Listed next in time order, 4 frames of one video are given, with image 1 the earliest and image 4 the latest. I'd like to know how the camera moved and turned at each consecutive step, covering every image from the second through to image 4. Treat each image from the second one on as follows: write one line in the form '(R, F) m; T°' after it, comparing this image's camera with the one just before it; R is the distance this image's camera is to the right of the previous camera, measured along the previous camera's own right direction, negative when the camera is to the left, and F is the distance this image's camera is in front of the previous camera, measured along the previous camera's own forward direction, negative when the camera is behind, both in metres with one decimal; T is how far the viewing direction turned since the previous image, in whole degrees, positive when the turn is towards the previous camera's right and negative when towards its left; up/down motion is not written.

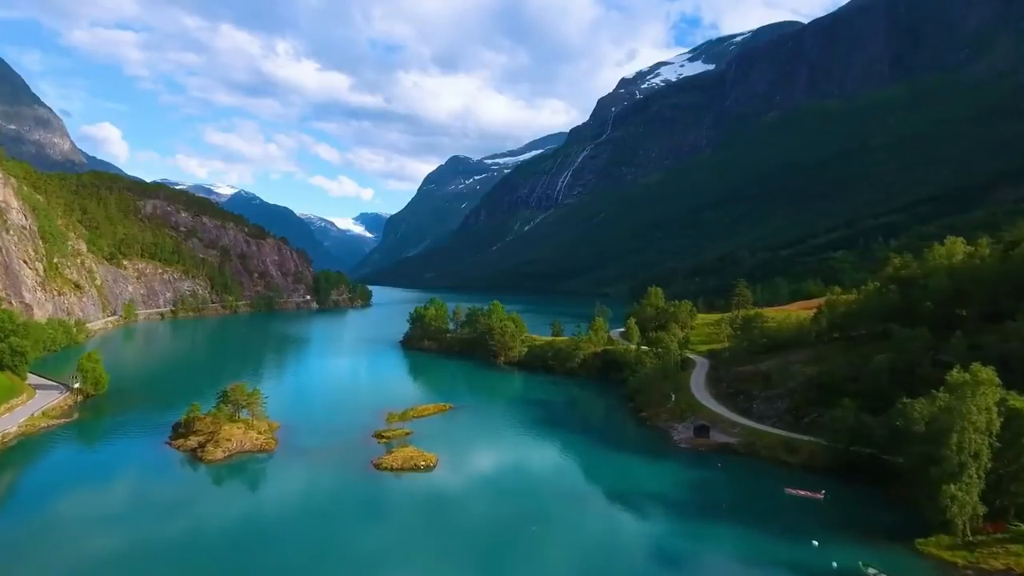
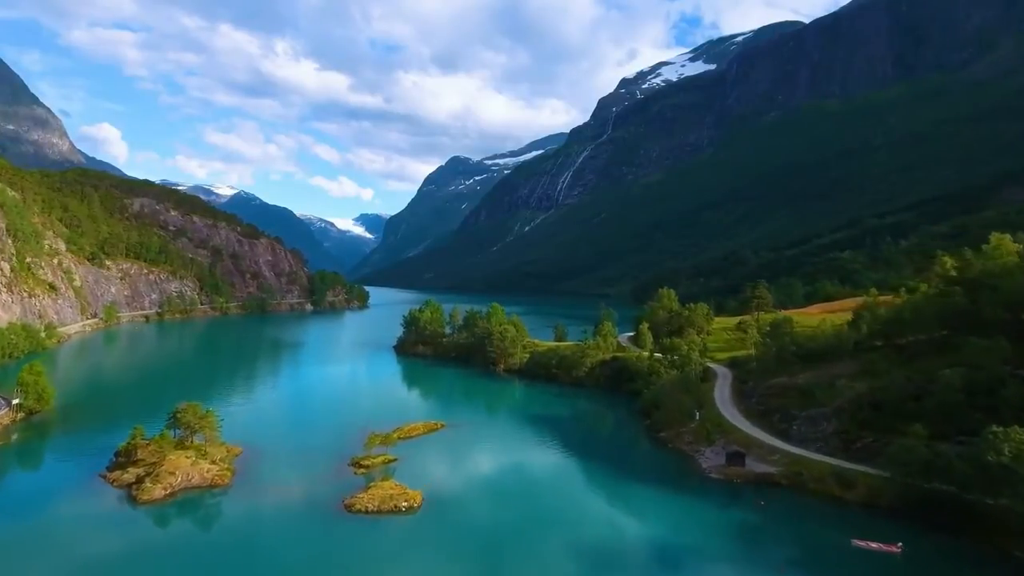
(-0.1, +7.3) m; 0°
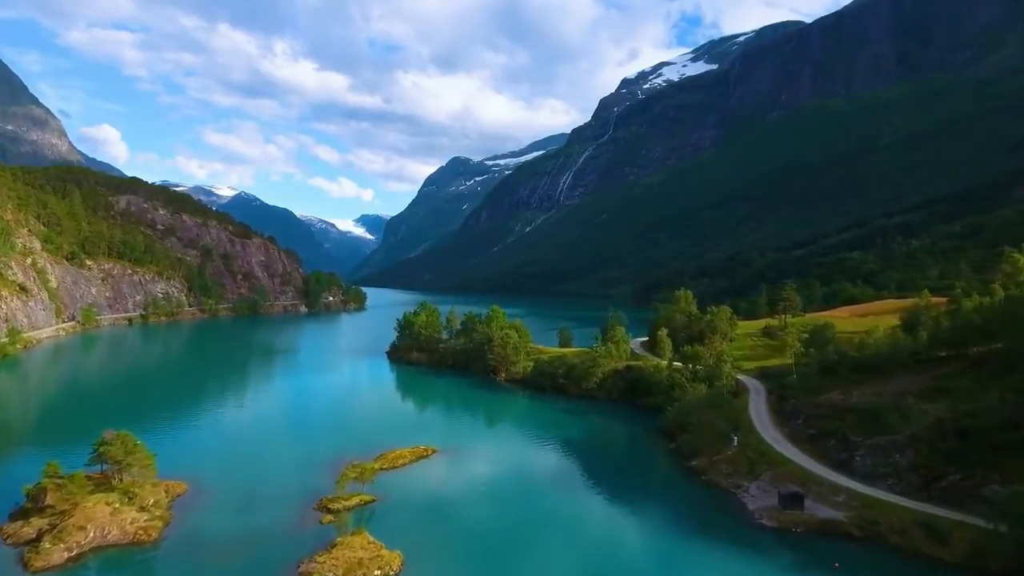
(-0.2, +7.9) m; 0°
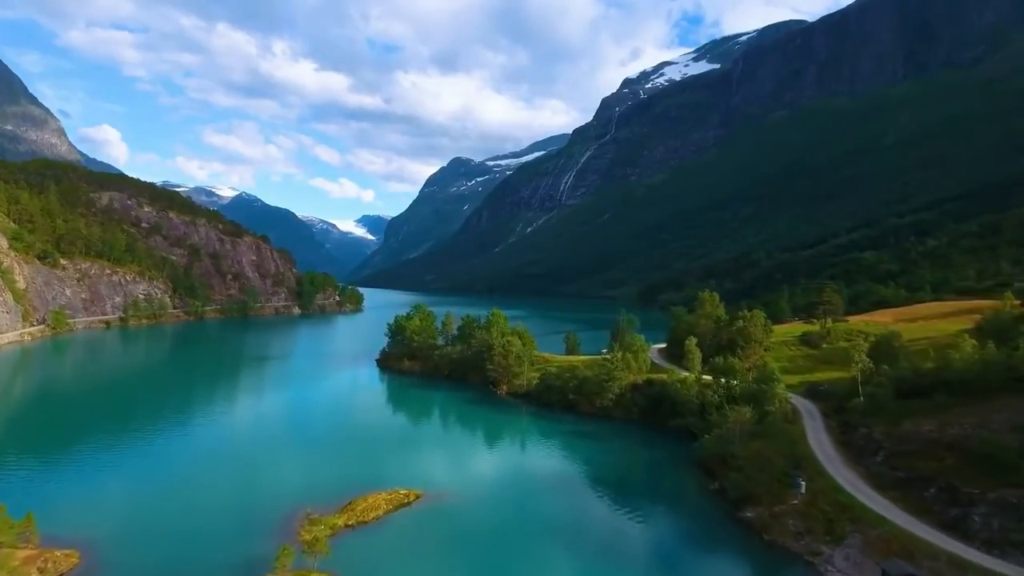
(-0.2, +9.5) m; 0°
